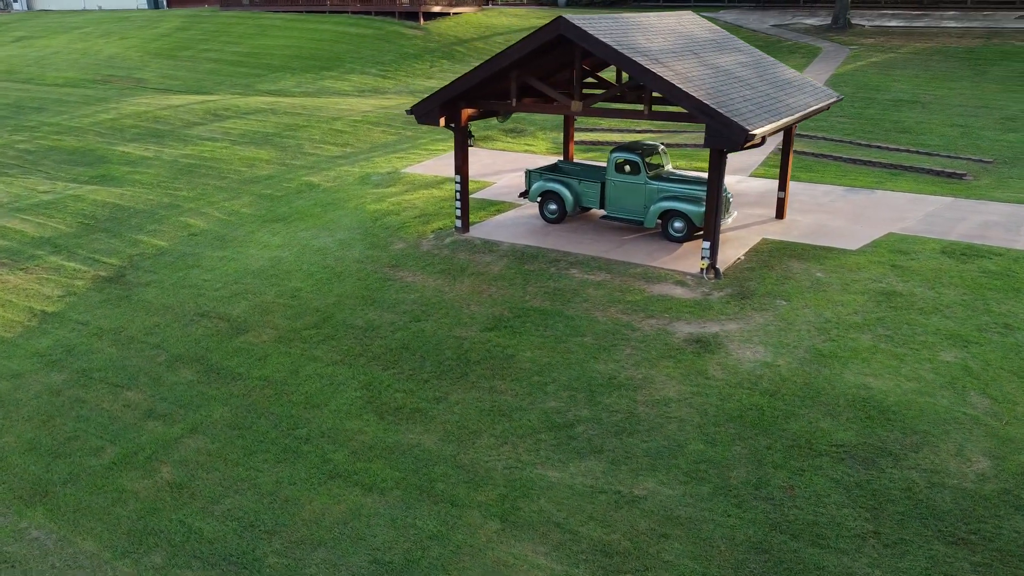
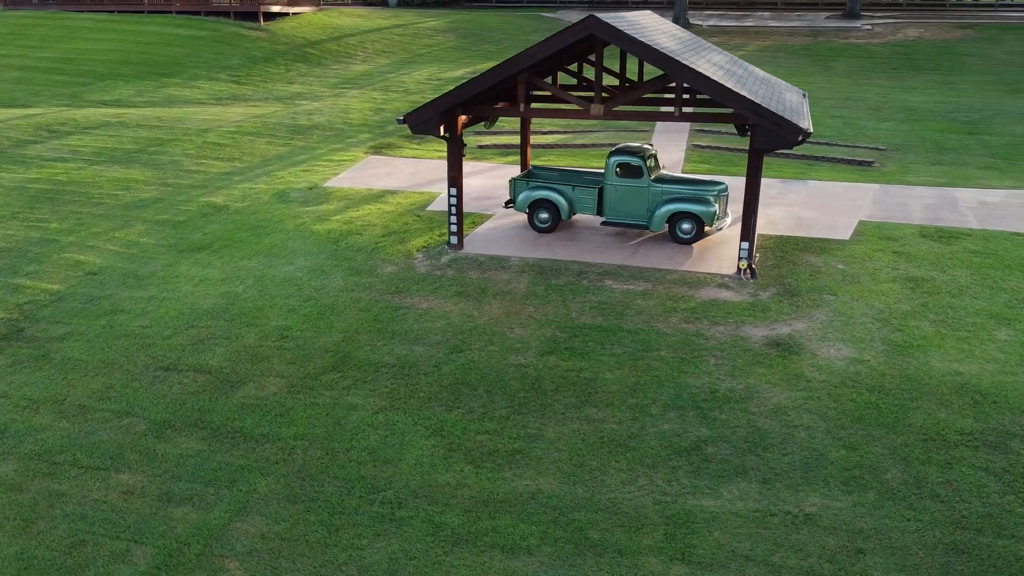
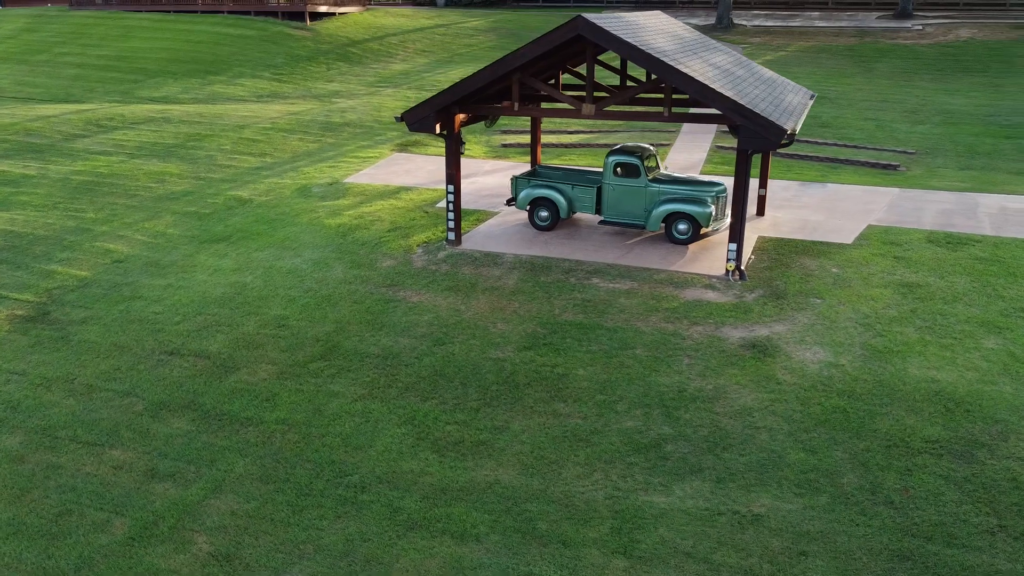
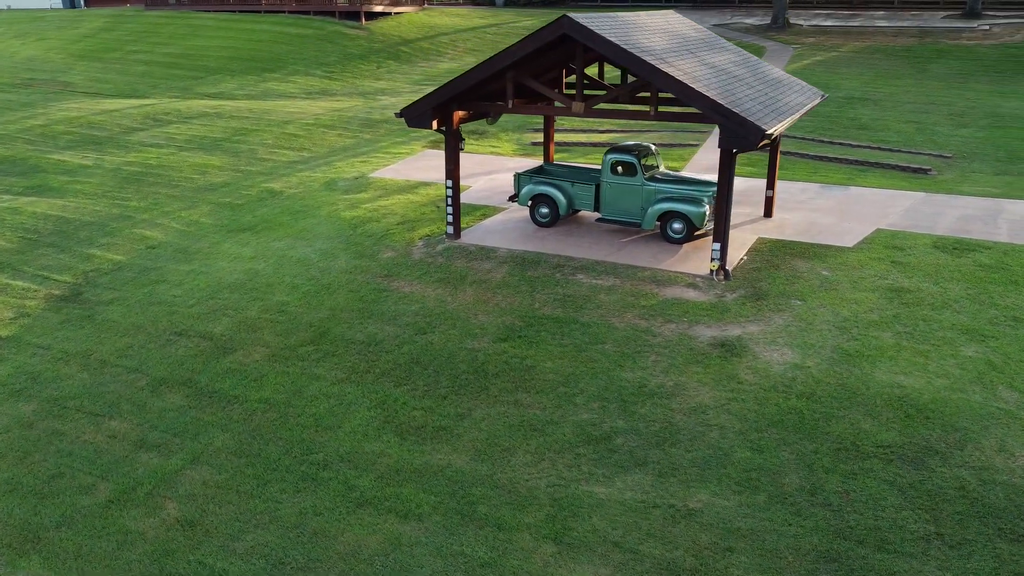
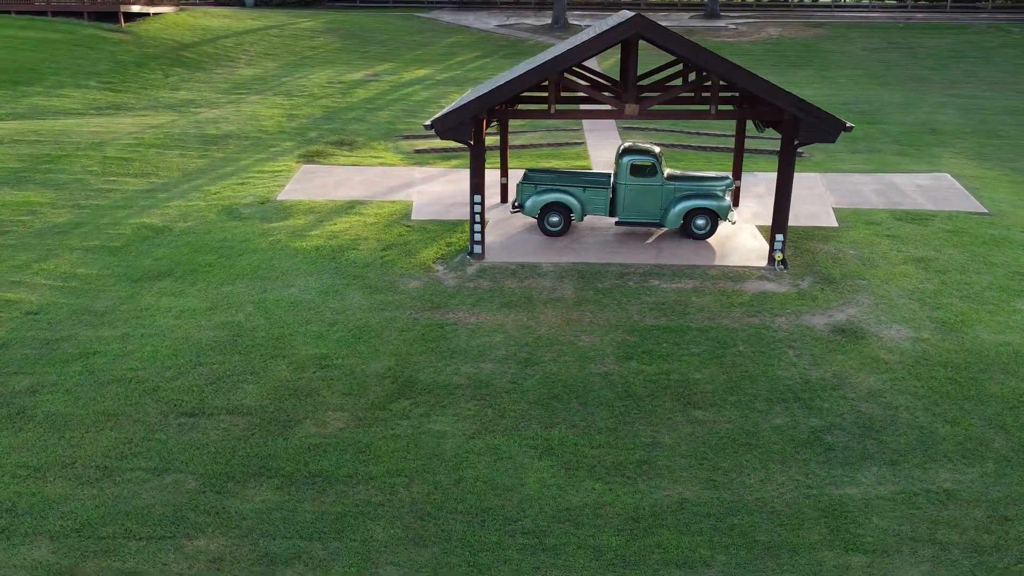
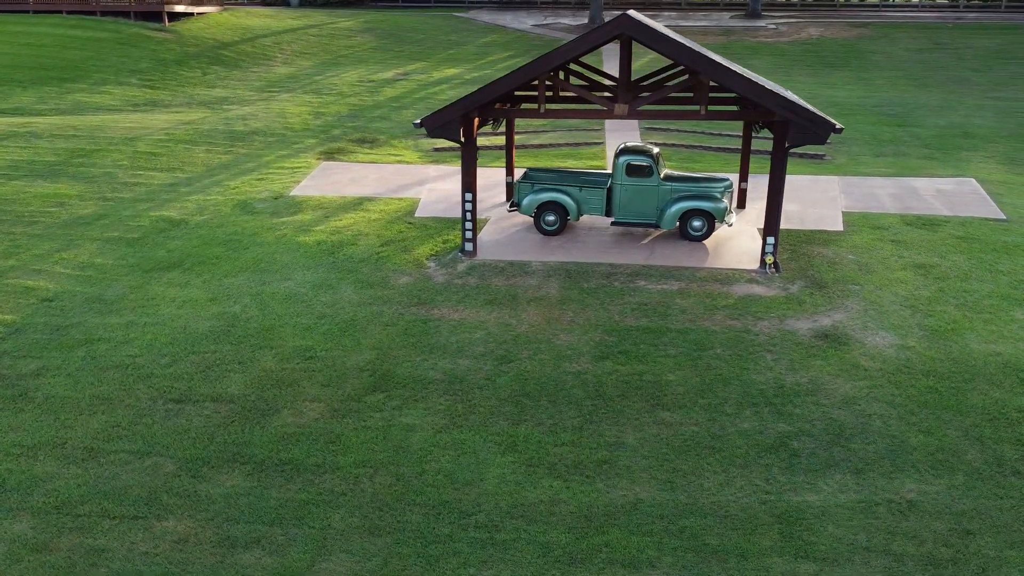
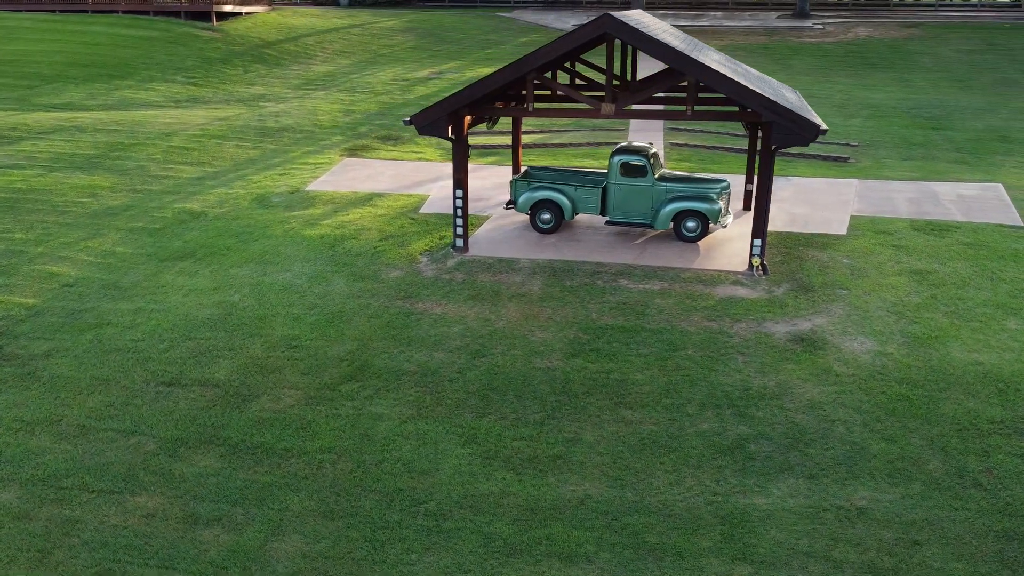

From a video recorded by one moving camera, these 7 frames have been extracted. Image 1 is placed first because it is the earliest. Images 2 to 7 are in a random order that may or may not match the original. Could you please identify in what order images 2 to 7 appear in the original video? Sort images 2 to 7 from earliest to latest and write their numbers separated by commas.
4, 3, 2, 7, 6, 5
